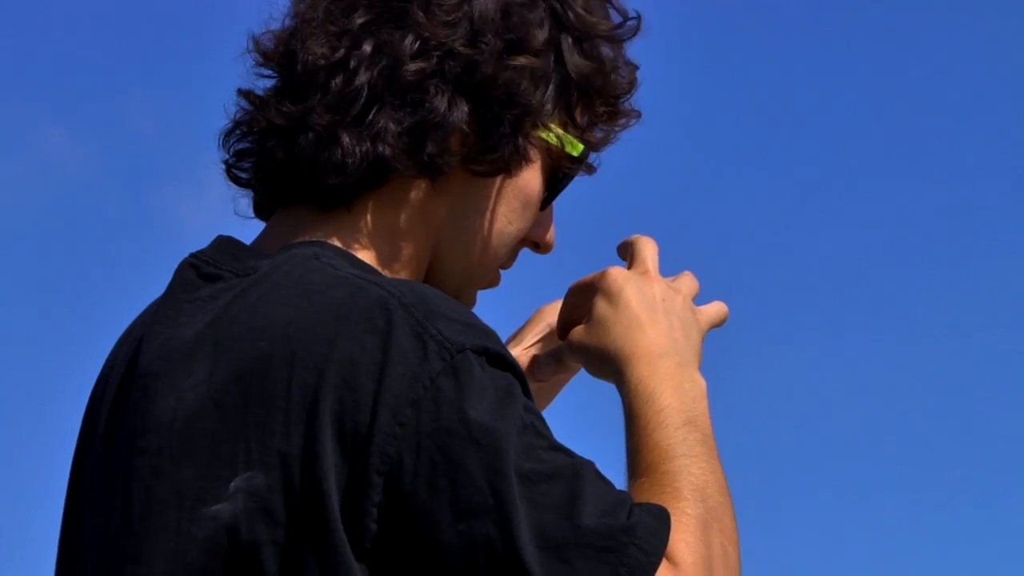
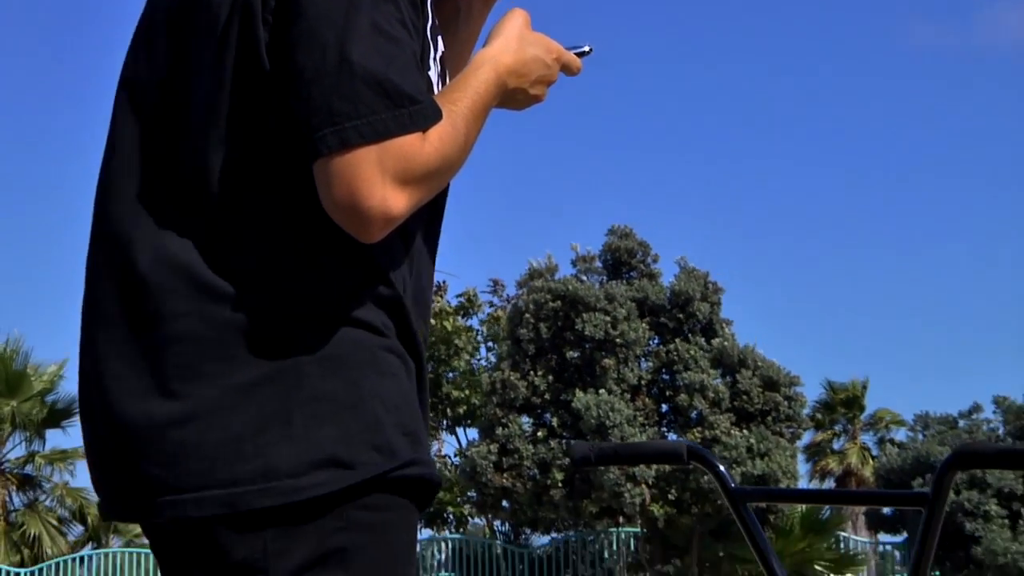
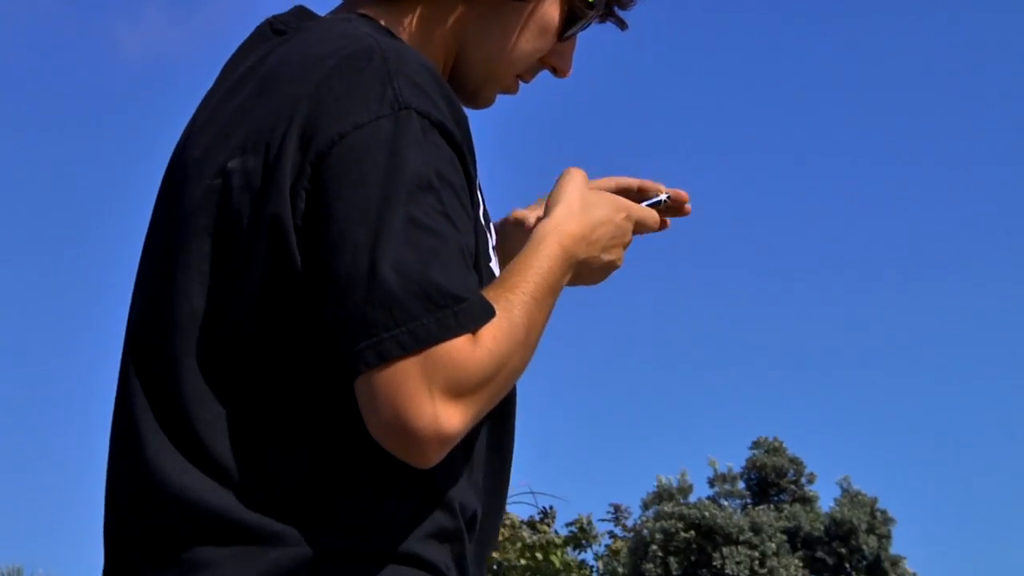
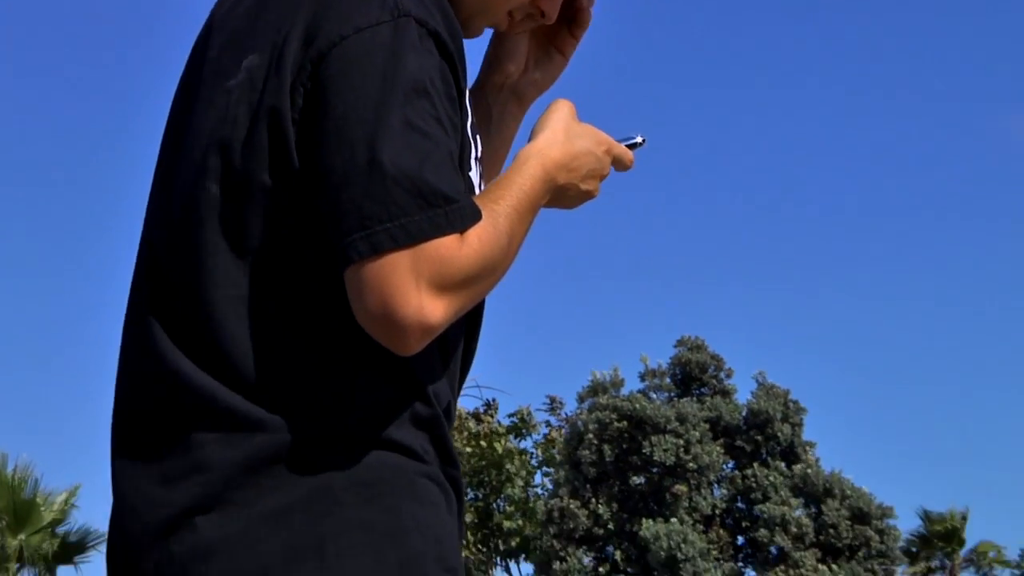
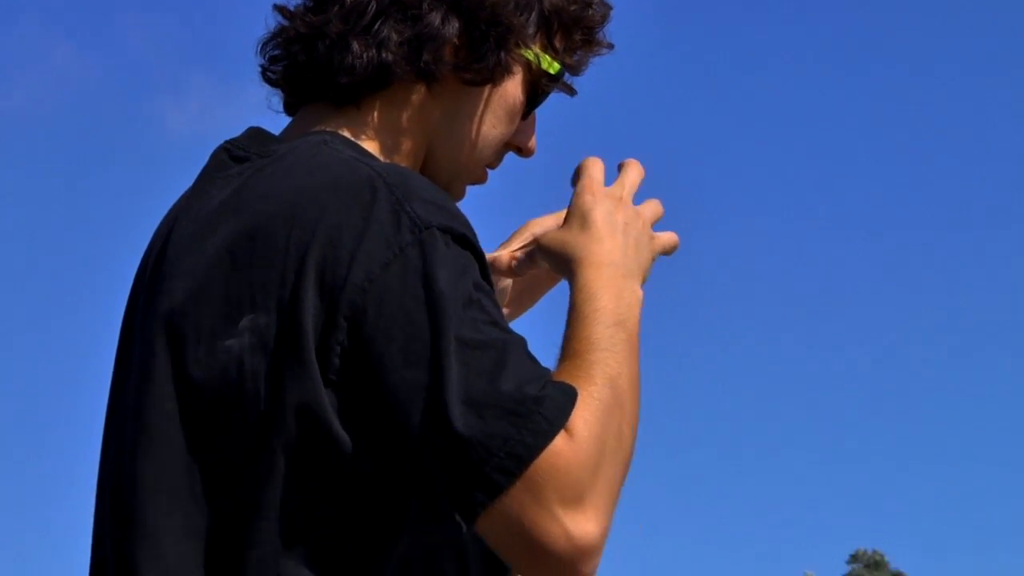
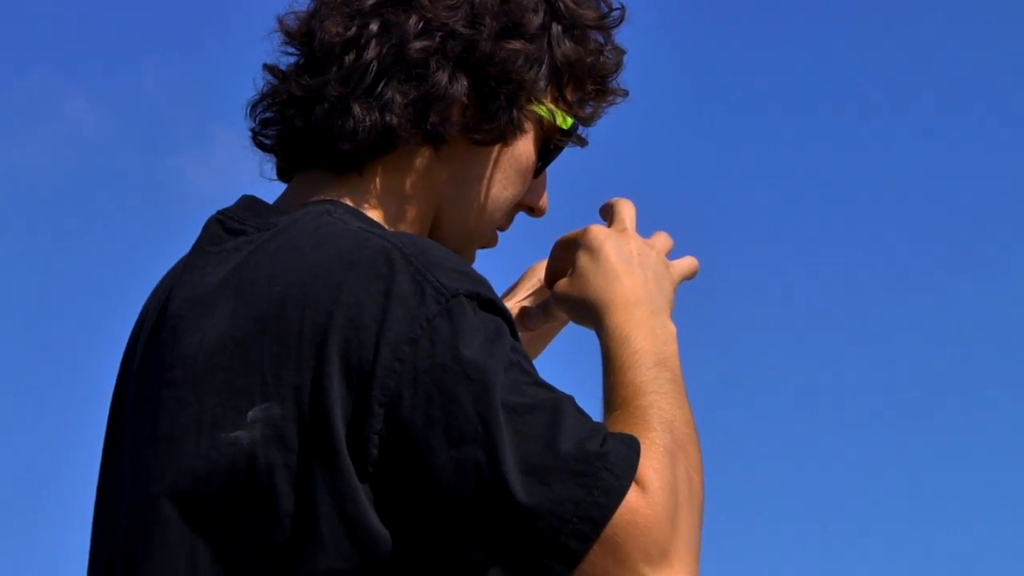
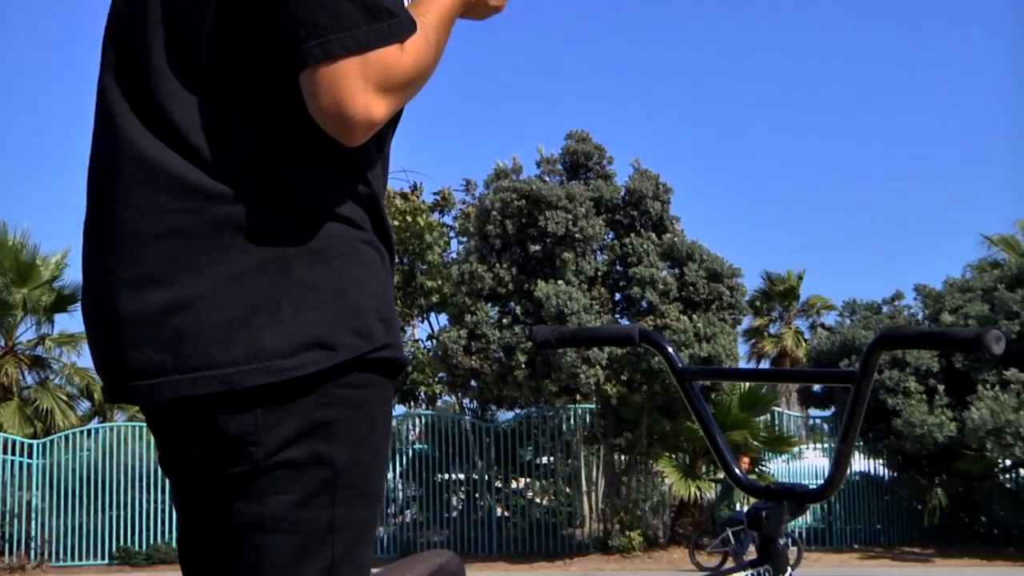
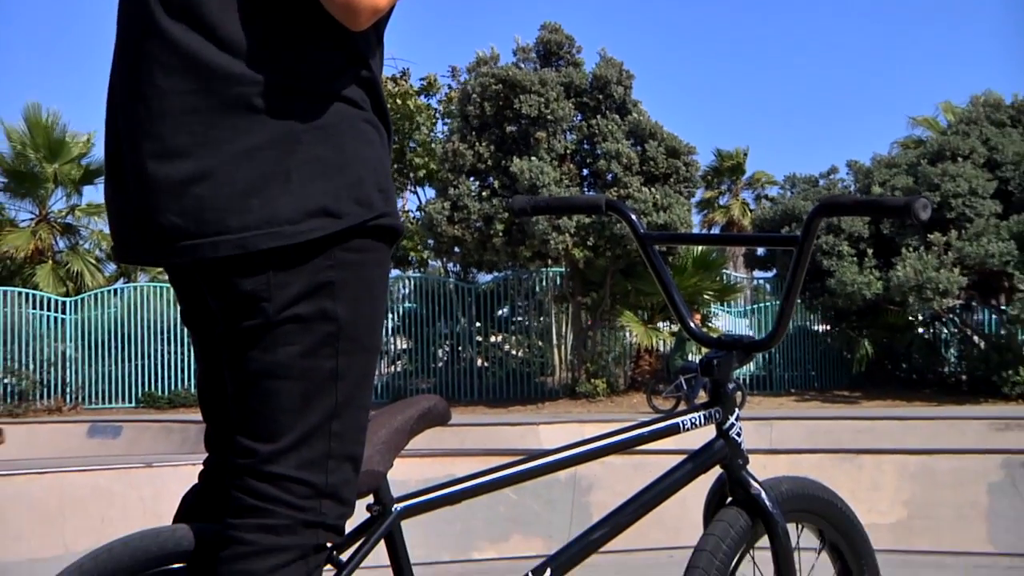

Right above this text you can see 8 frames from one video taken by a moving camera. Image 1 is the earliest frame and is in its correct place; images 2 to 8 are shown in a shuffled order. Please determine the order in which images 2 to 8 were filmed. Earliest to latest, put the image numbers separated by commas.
6, 5, 3, 4, 2, 7, 8
